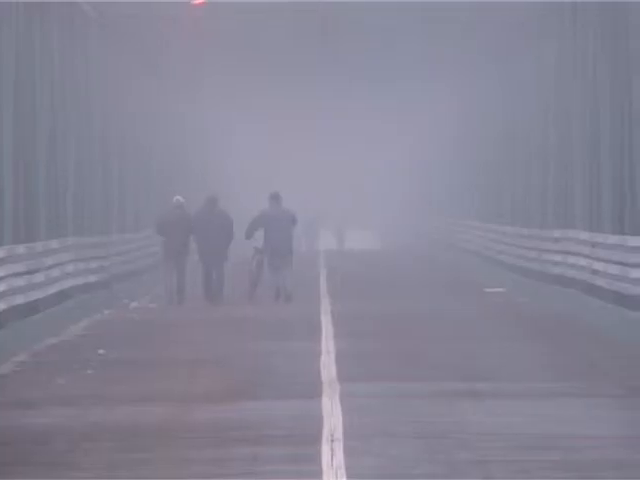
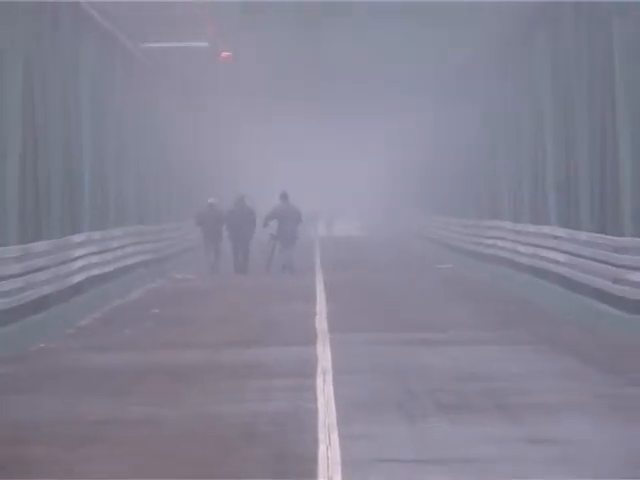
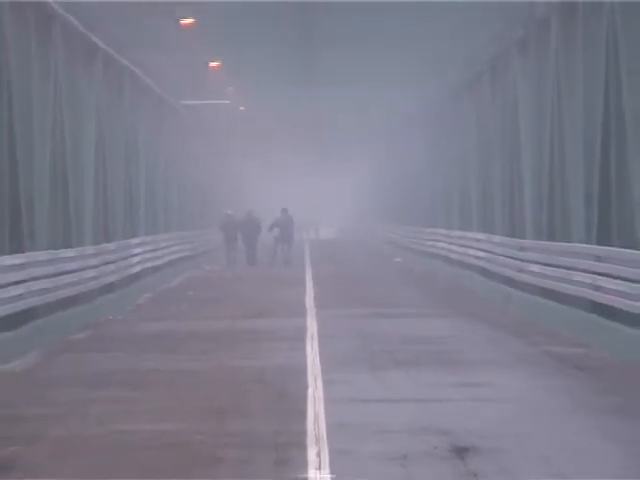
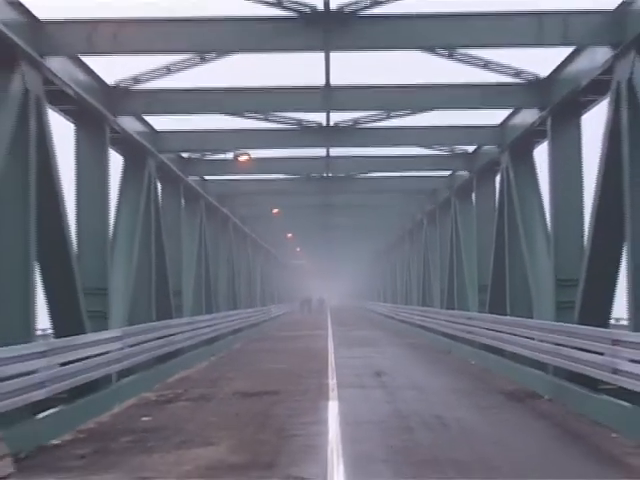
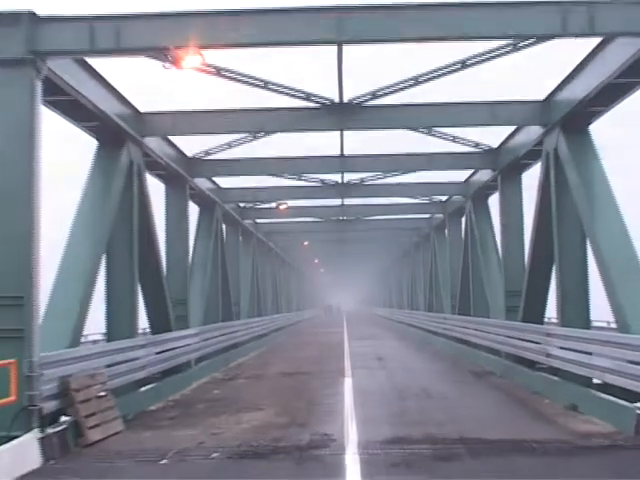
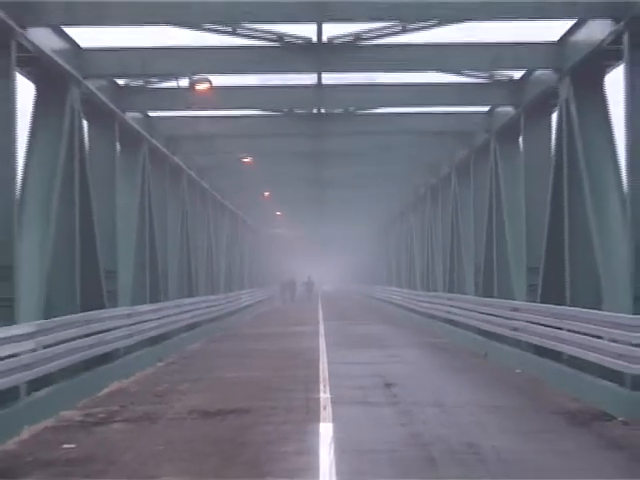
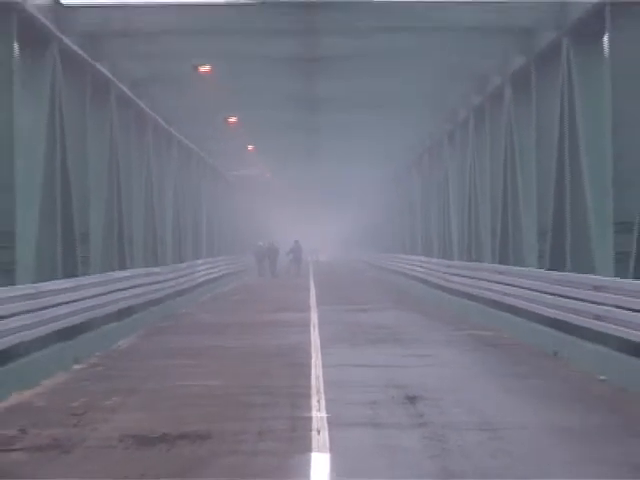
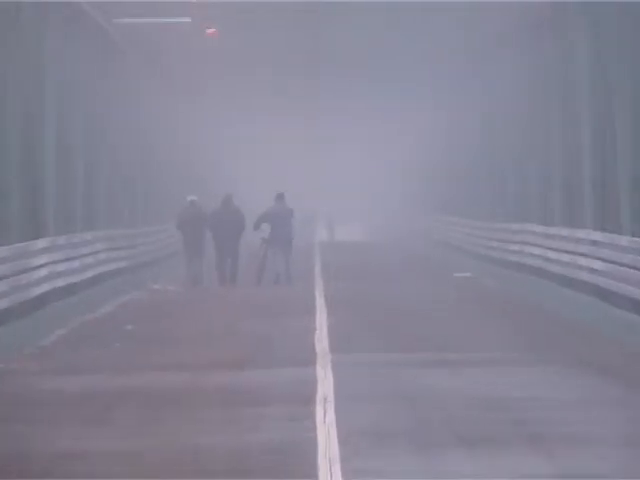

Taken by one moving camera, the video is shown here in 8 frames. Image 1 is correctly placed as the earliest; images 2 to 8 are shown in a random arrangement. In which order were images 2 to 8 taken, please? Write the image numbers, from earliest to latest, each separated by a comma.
8, 2, 3, 7, 6, 4, 5
